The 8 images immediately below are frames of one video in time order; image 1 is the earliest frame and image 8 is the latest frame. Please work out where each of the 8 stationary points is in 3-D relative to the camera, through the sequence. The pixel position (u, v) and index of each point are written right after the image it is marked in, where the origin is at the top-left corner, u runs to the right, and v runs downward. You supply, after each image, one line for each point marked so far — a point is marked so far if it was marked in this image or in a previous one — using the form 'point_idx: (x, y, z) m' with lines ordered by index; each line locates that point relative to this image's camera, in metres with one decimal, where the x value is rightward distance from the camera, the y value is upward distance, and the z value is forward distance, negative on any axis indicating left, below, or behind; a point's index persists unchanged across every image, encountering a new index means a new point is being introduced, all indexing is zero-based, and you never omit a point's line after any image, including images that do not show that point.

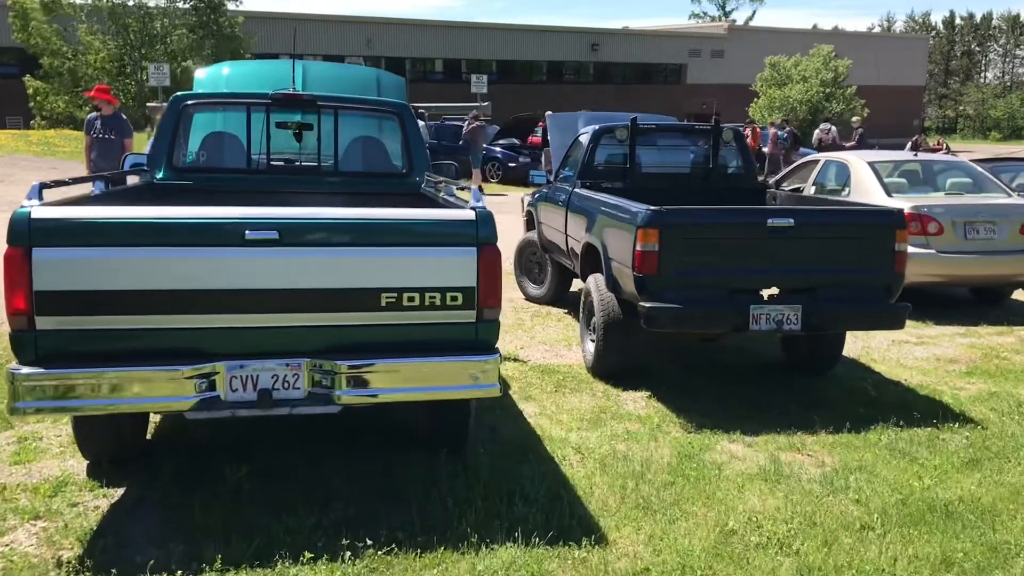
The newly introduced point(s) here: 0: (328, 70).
0: (-1.5, +1.8, +7.7) m
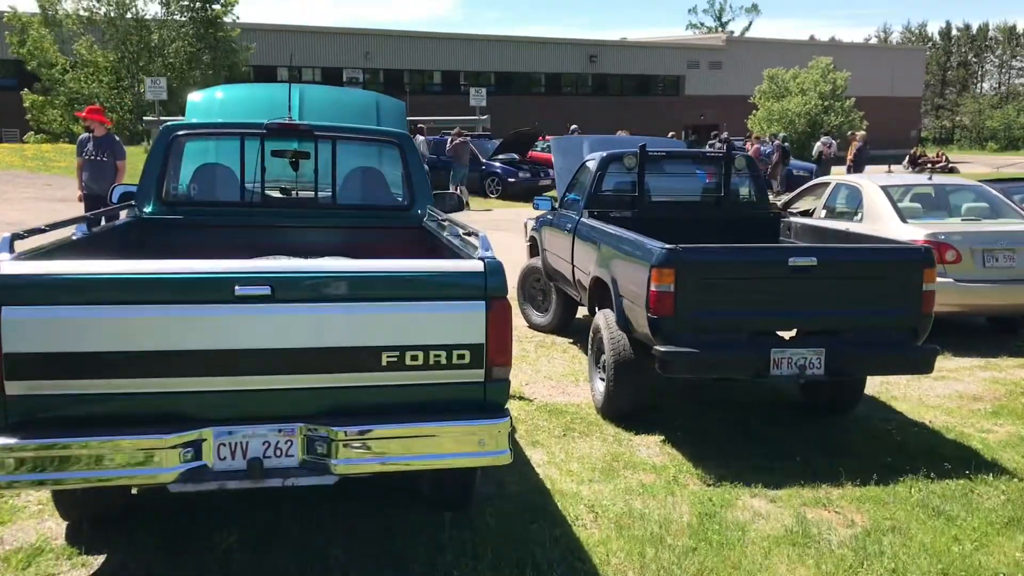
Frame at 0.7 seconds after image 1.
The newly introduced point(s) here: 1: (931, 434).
0: (-1.5, +1.5, +7.5) m
1: (+2.3, -0.8, +5.2) m
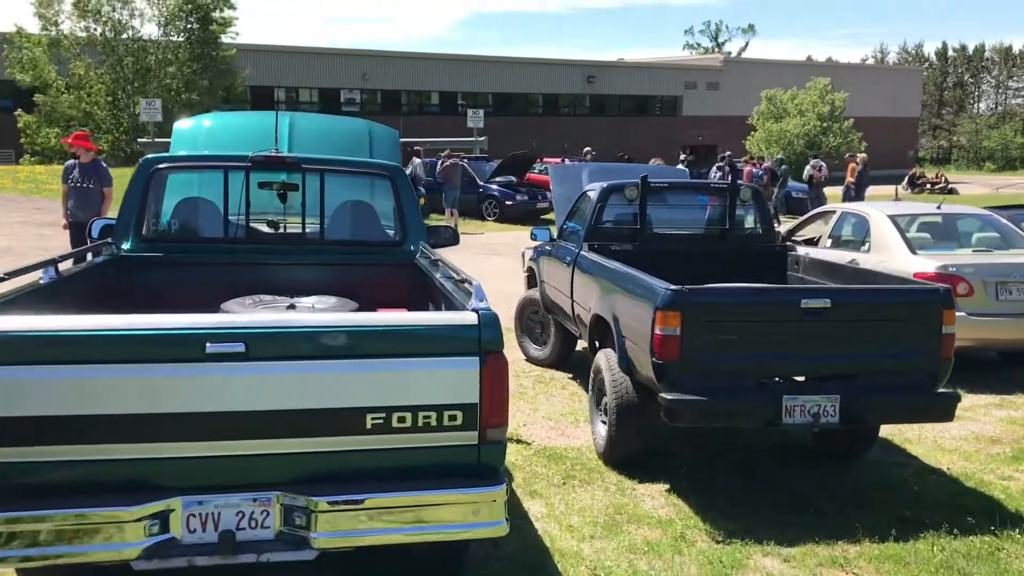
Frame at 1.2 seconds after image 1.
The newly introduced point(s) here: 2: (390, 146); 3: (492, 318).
0: (-1.5, +1.3, +7.2) m
1: (+2.3, -1.0, +5.0) m
2: (-1.0, +1.1, +7.5) m
3: (-0.1, -0.1, +3.0) m
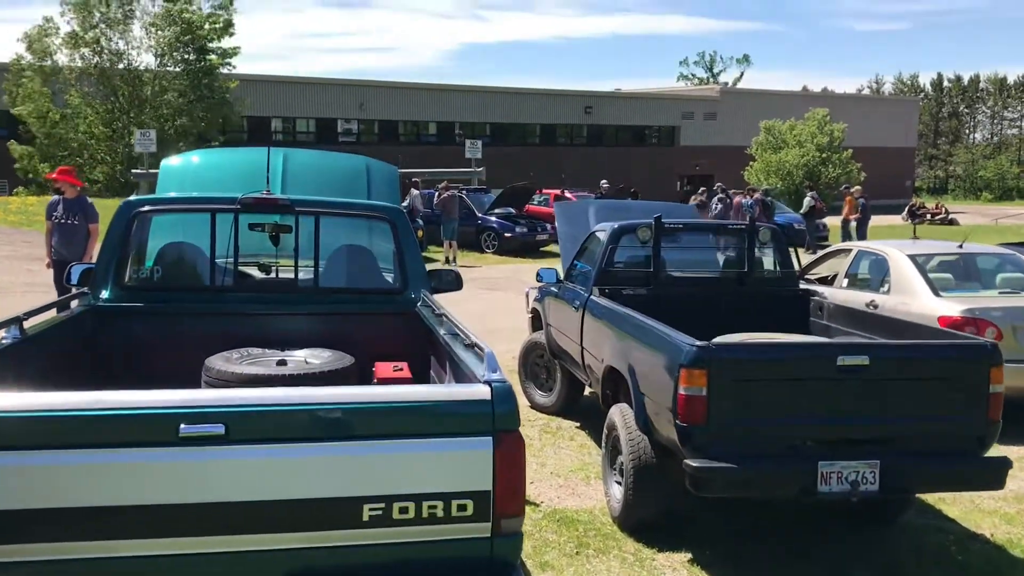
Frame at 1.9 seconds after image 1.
0: (-1.5, +0.9, +6.9) m
1: (+2.4, -1.3, +4.6) m
2: (-0.9, +0.8, +7.2) m
3: (0.0, -0.3, +2.7) m
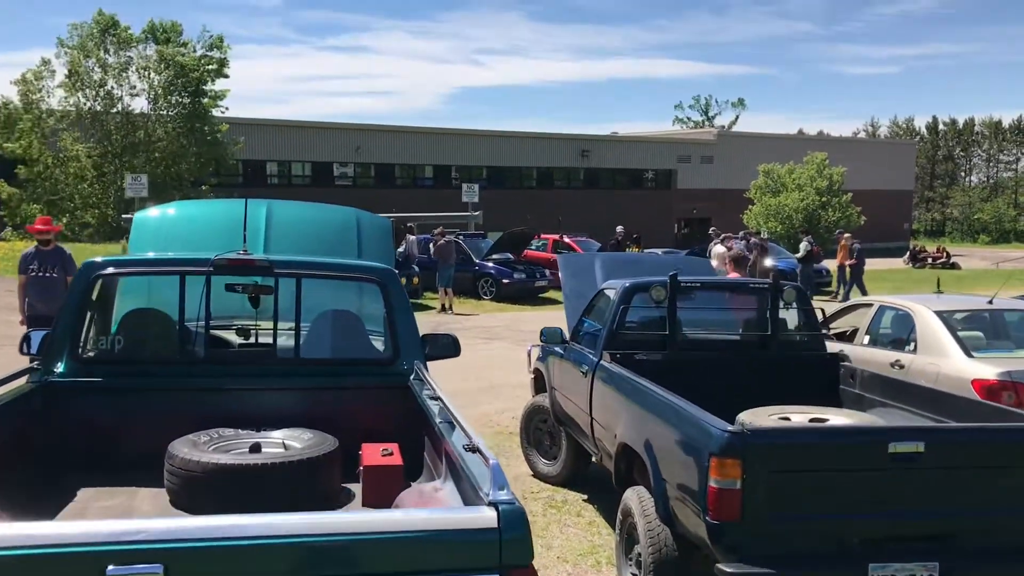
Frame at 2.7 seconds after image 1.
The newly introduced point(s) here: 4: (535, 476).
0: (-1.5, +0.5, +6.4) m
1: (+2.4, -1.6, +4.1) m
2: (-0.9, +0.3, +6.7) m
3: (0.0, -0.5, +2.2) m
4: (+0.2, -1.4, +6.9) m
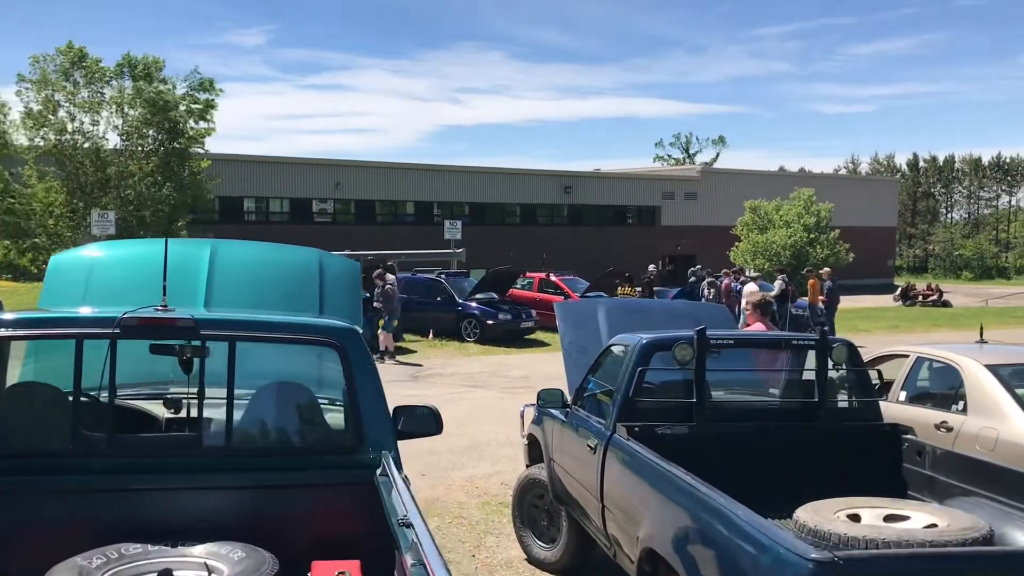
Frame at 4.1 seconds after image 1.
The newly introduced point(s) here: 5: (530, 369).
0: (-1.5, +0.2, +5.5) m
1: (+2.4, -1.8, +3.1) m
2: (-1.0, 0.0, +5.7) m
3: (0.0, -0.7, +1.2) m
4: (+0.1, -1.7, +5.9) m
5: (+0.3, -1.3, +15.1) m
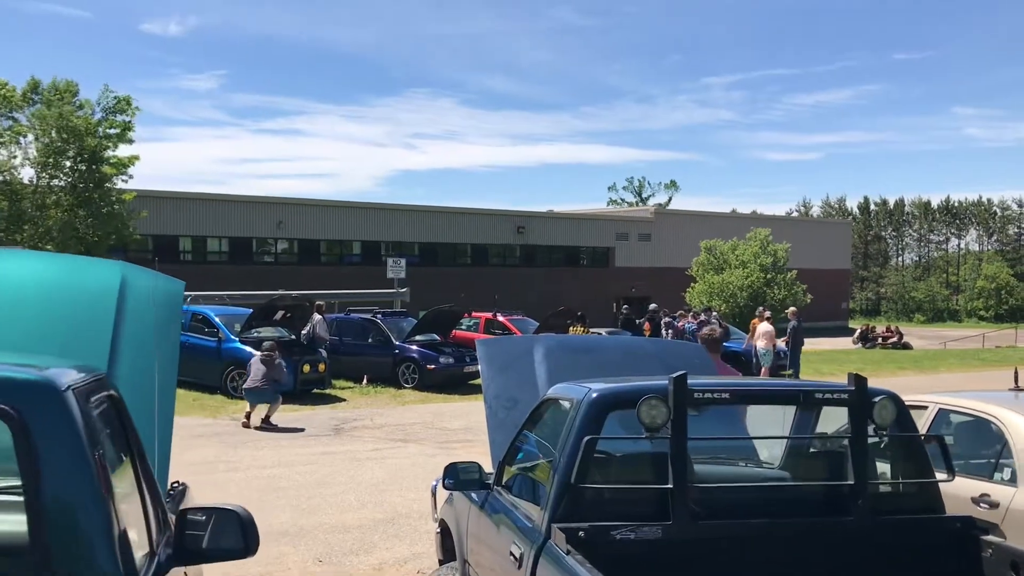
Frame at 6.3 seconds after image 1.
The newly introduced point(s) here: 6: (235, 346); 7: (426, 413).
0: (-2.0, +0.1, +3.8) m
1: (+2.1, -1.8, +1.5) m
2: (-1.4, -0.1, +4.1) m
3: (-0.2, -0.6, -0.4) m
4: (-0.3, -1.9, +4.3) m
5: (-0.6, -1.9, +13.4) m
6: (-4.3, -0.9, +14.6) m
7: (-1.2, -1.9, +14.2) m
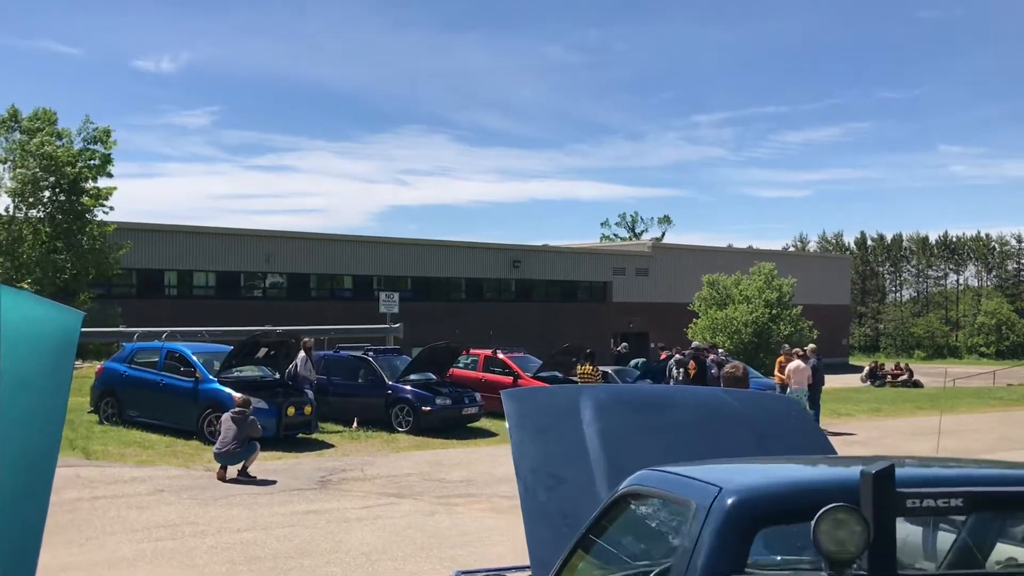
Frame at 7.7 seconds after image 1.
0: (-1.8, 0.0, +2.6) m
1: (+2.3, -1.8, +0.3) m
2: (-1.3, -0.2, +2.9) m
3: (0.0, -0.5, -1.6) m
4: (-0.2, -2.0, +3.0) m
5: (-0.5, -2.3, +12.2) m
6: (-4.2, -1.4, +13.4) m
7: (-1.2, -2.4, +12.9) m
